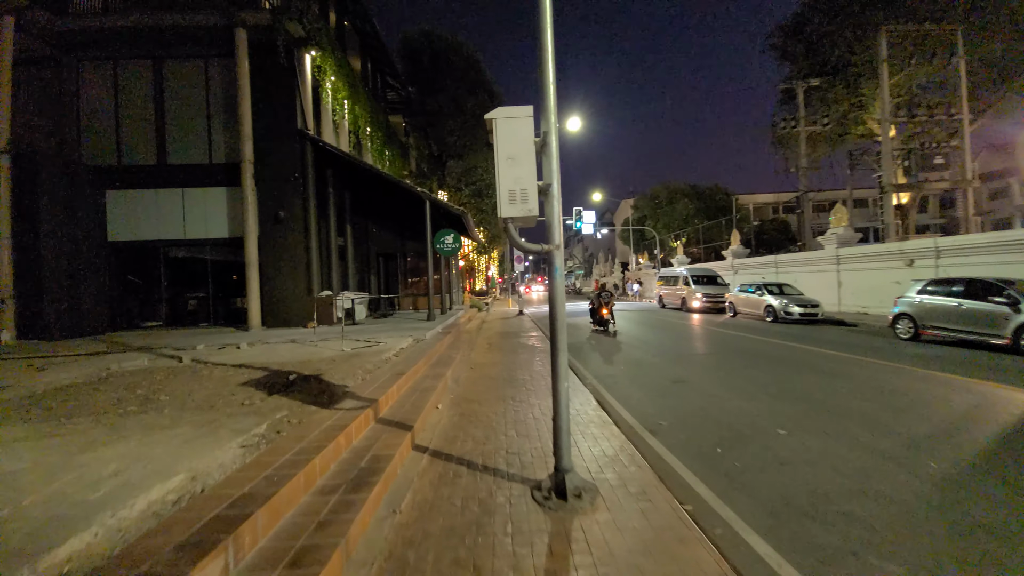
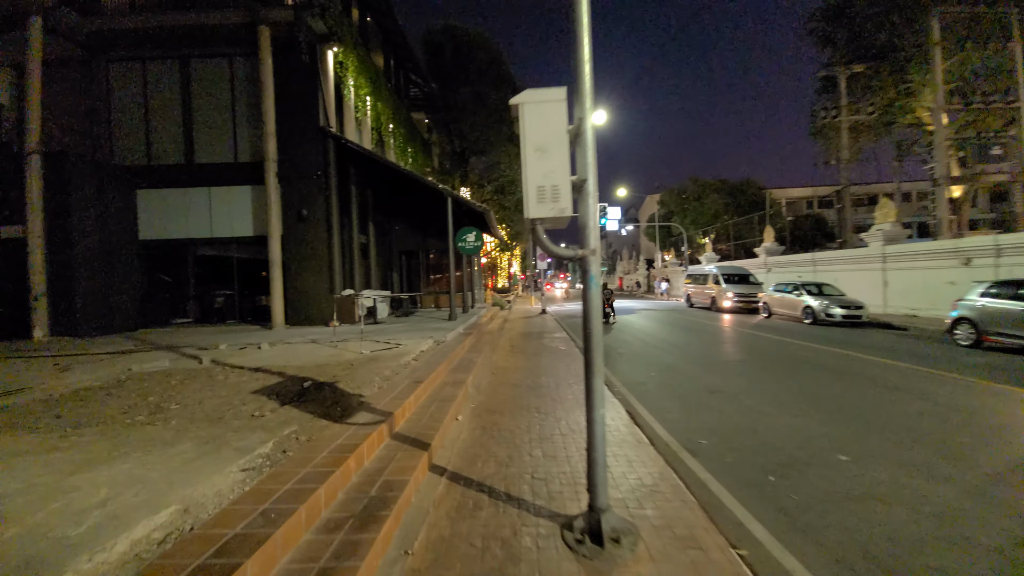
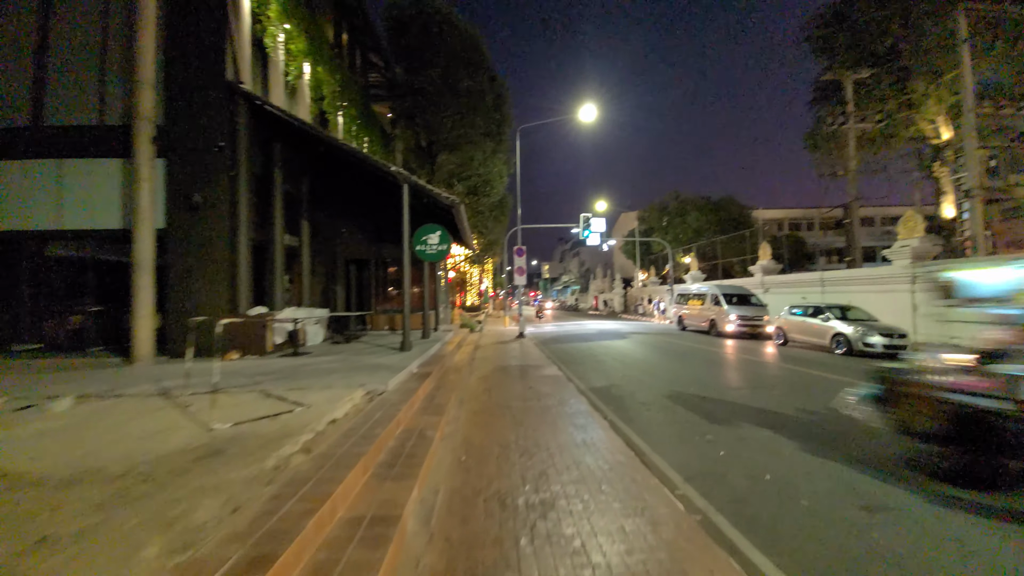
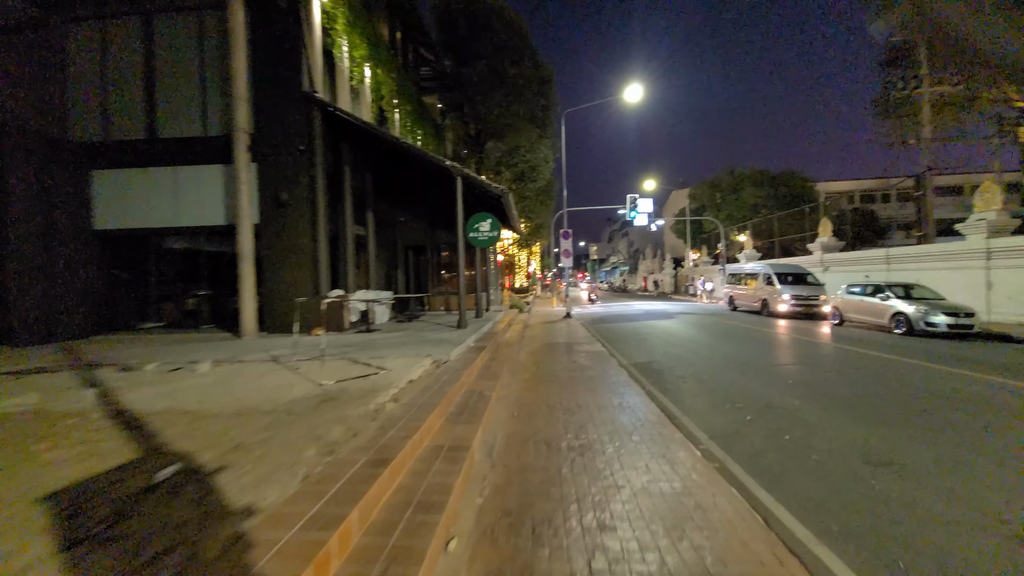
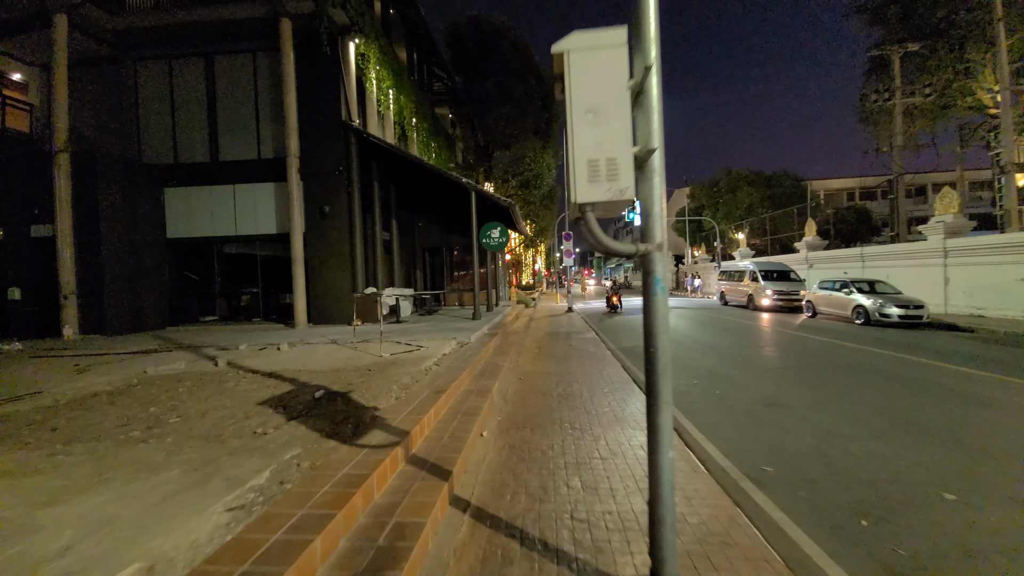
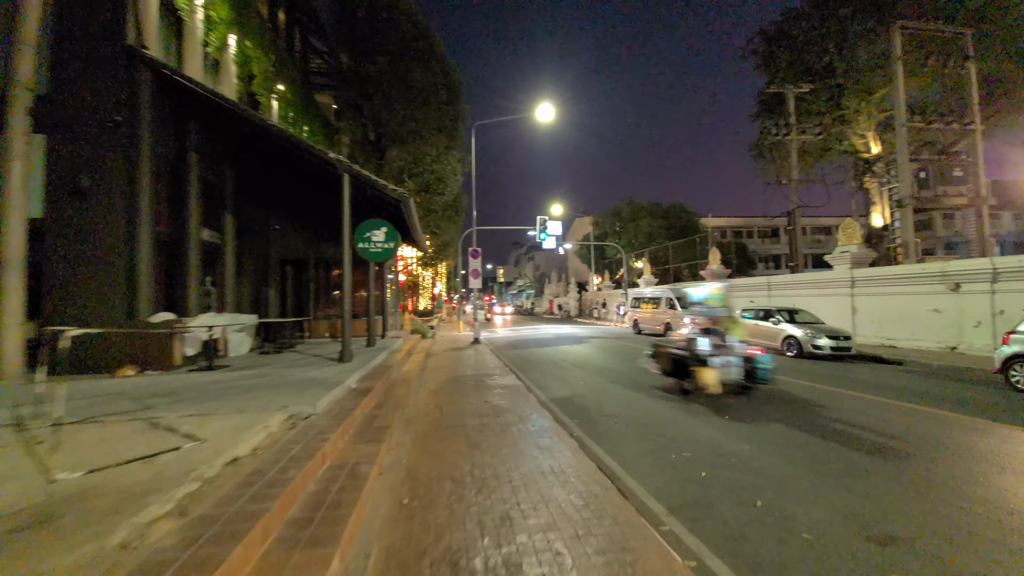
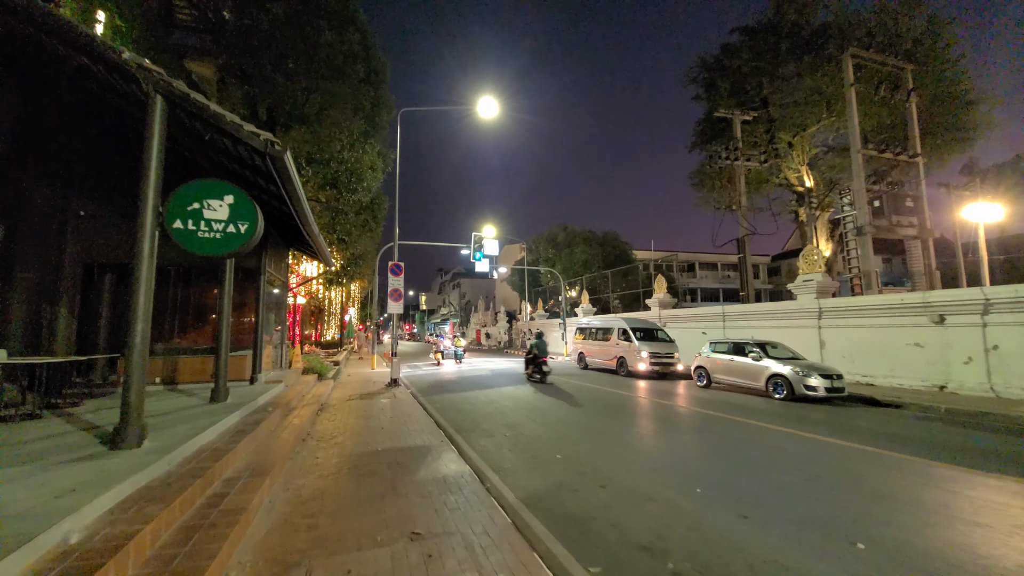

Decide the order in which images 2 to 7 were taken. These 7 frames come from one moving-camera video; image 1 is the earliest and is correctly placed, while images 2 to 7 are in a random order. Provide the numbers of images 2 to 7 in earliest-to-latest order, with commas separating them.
2, 5, 4, 3, 6, 7
